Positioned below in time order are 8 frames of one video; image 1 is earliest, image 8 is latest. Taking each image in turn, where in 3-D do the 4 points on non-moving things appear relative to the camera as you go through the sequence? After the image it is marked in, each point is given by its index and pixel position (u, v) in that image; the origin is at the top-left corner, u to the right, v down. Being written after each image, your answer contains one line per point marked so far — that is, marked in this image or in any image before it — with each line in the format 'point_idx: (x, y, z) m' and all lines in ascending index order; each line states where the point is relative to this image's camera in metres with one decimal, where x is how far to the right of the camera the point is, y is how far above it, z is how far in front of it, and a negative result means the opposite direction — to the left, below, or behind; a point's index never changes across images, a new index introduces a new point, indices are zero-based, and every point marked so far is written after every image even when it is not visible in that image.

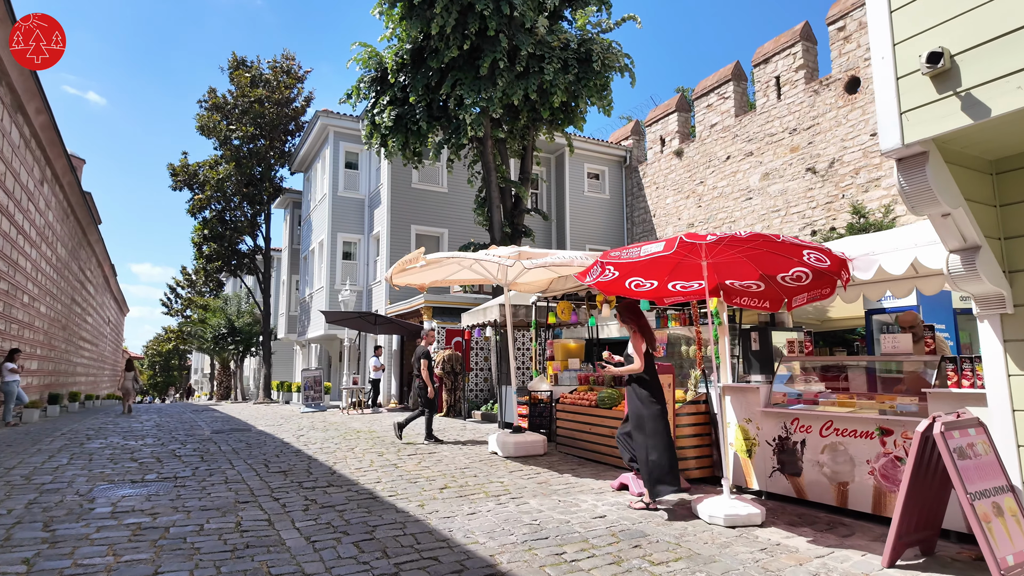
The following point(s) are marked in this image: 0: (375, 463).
0: (-1.9, -2.4, +8.2) m
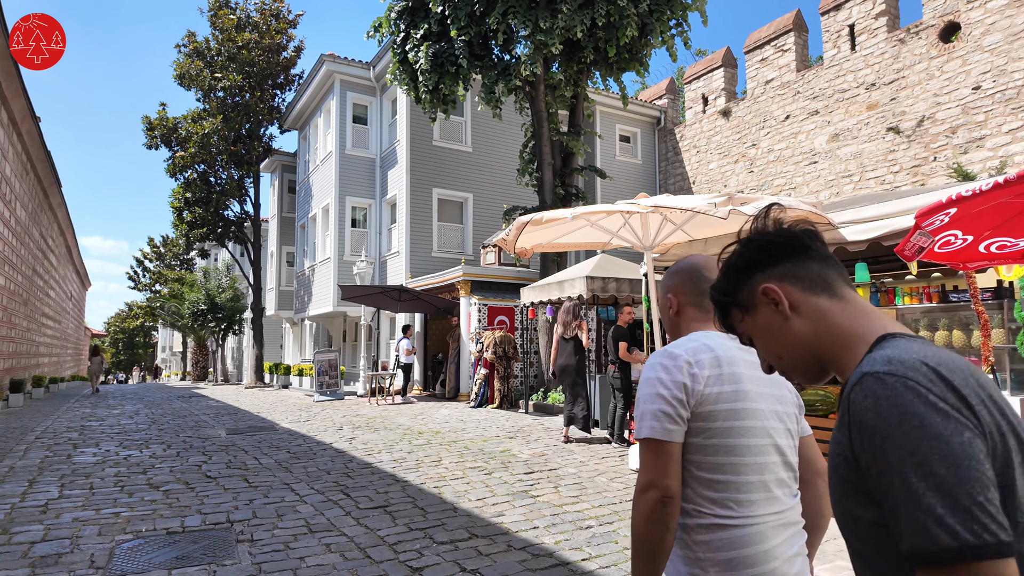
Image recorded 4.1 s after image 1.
0: (-0.1, -2.0, +5.9) m
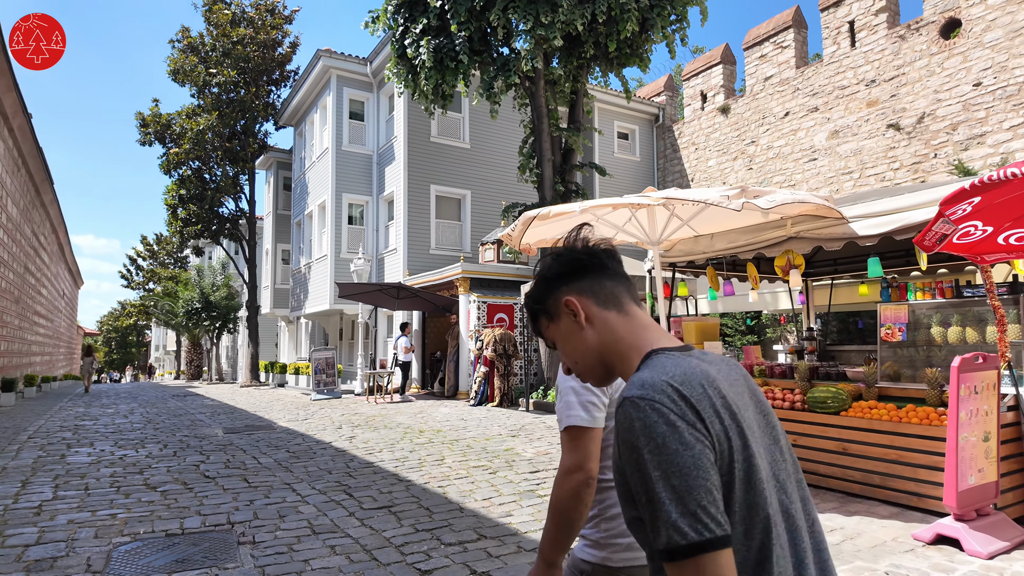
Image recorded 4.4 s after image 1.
0: (-0.1, -2.0, +5.8) m
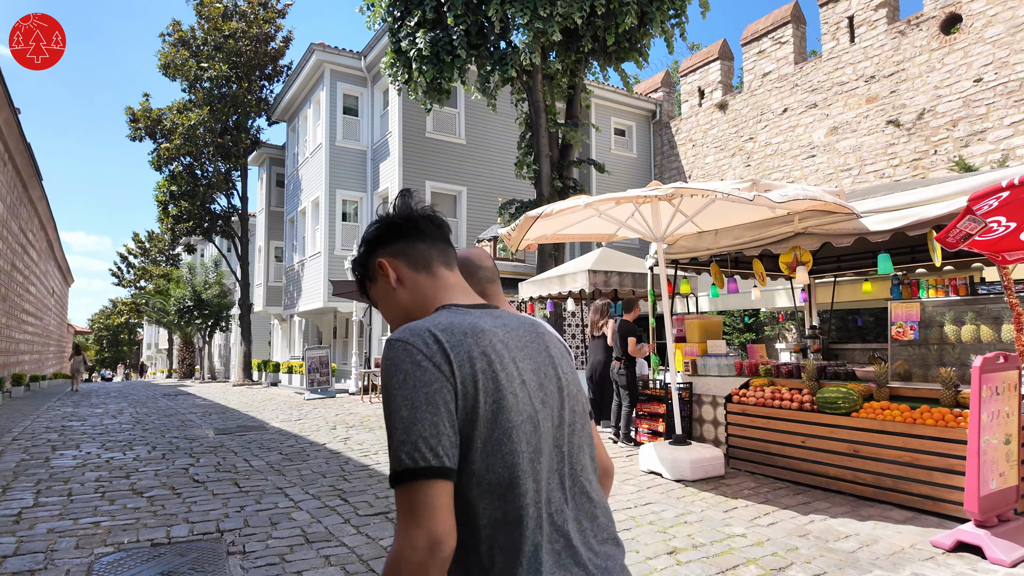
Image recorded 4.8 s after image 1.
0: (0.0, -1.9, +5.6) m
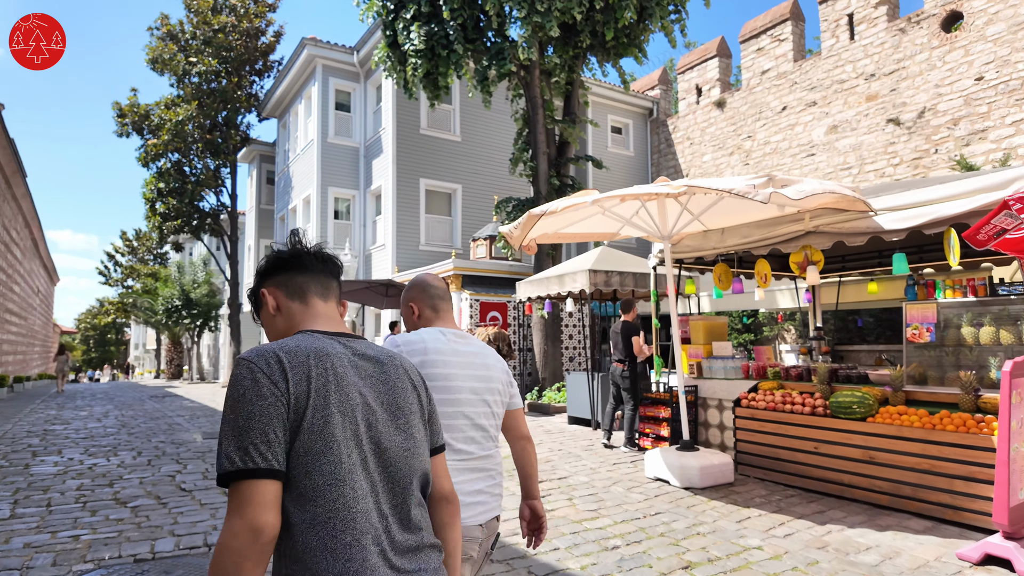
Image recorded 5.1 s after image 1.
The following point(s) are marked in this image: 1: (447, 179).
0: (0.0, -1.9, +5.4) m
1: (-2.0, +3.3, +18.0) m
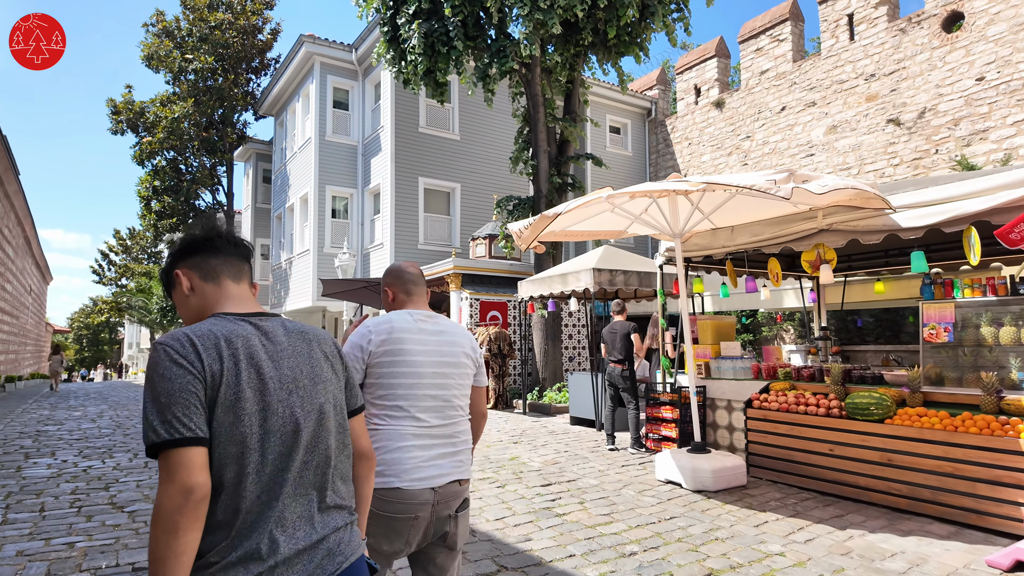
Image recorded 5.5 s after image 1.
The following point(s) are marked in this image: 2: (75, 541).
0: (+0.1, -1.9, +5.2) m
1: (-2.0, +3.3, +17.8) m
2: (-3.2, -1.9, +4.5) m
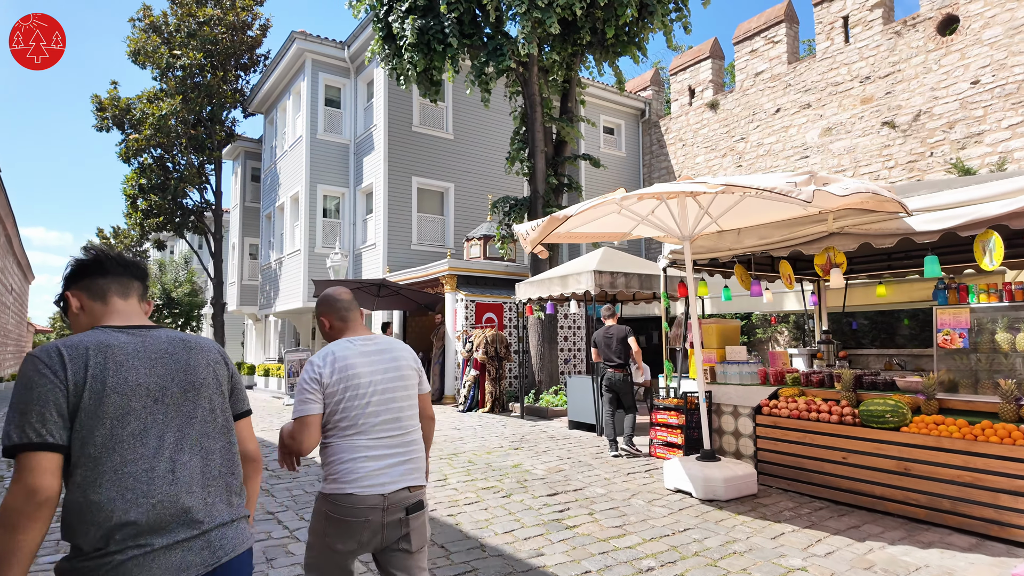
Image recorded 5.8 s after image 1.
0: (+0.1, -2.0, +5.1) m
1: (-2.1, +3.2, +17.6) m
2: (-3.2, -1.9, +4.2) m
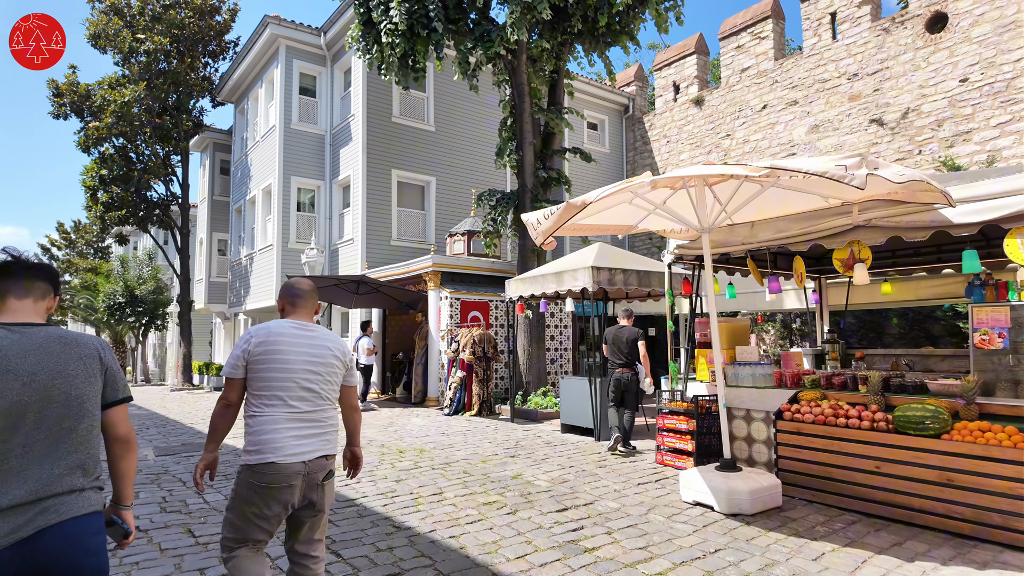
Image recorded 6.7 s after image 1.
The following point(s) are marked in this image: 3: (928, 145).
0: (+0.2, -1.9, +4.5) m
1: (-2.6, +3.3, +17.0) m
2: (-3.0, -1.8, +3.6) m
3: (+10.2, +3.5, +14.8) m
